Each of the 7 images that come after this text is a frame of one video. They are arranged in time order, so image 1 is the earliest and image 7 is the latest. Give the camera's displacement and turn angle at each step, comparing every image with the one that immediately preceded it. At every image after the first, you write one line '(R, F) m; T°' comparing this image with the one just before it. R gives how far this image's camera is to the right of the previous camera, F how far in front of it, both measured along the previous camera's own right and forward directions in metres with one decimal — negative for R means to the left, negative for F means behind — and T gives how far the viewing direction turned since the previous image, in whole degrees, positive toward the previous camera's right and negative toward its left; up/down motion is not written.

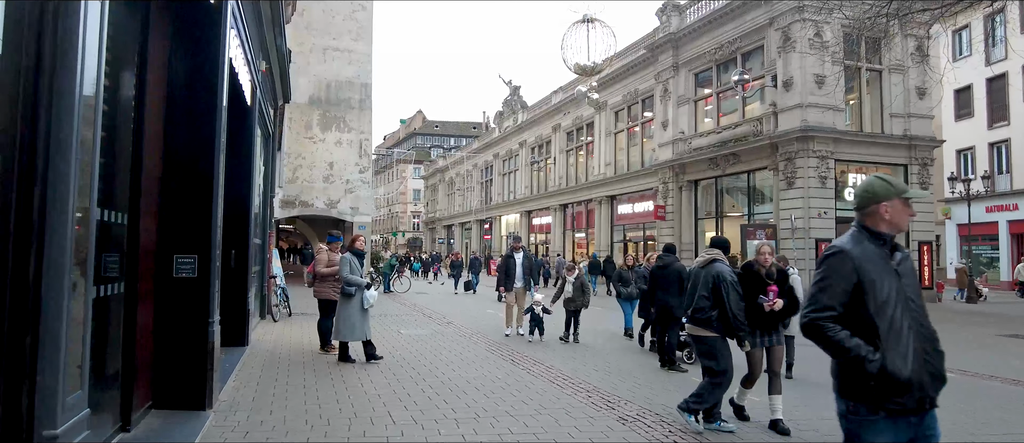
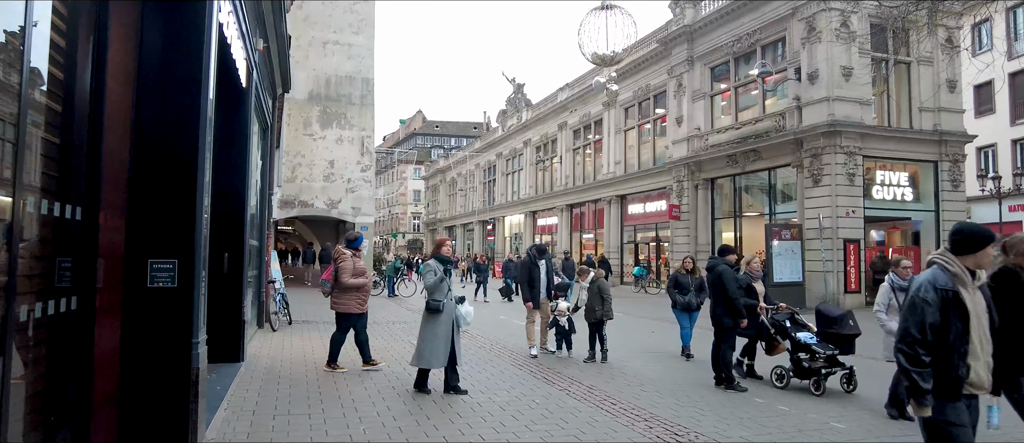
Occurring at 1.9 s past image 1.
(-0.4, +1.1) m; 0°
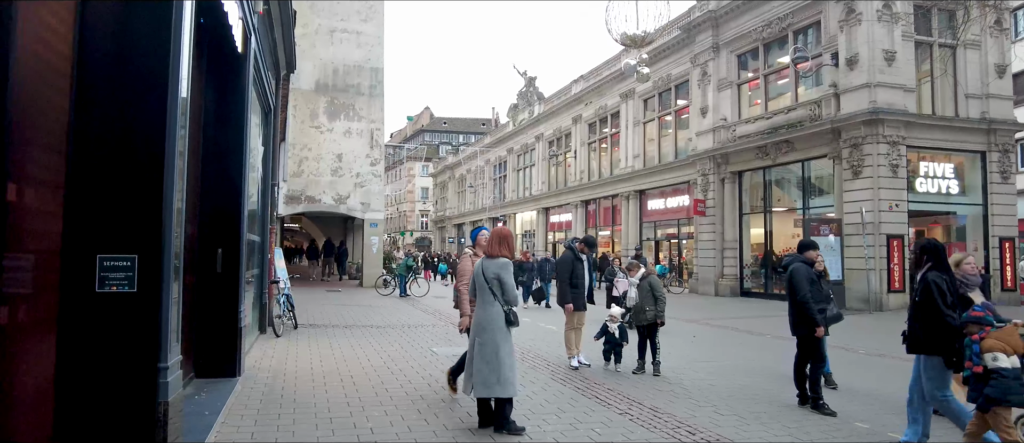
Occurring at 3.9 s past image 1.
(-0.4, +1.2) m; -1°
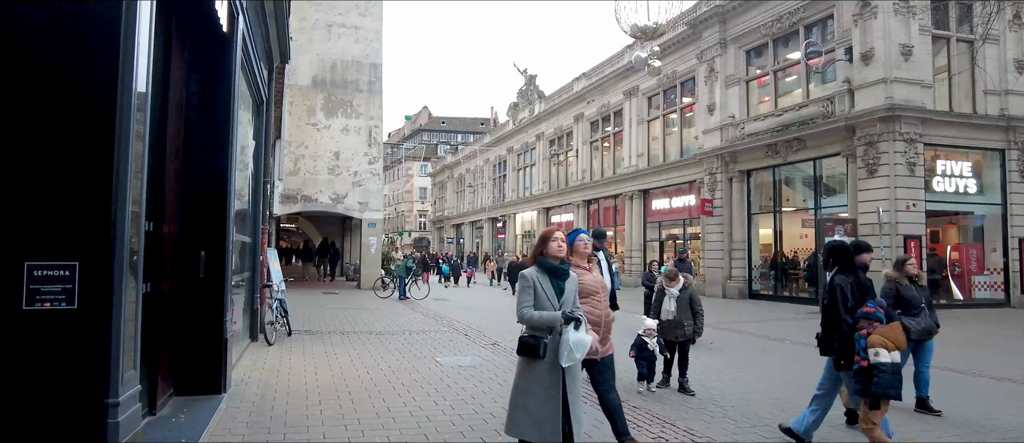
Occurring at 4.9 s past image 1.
(-0.2, +0.7) m; 0°
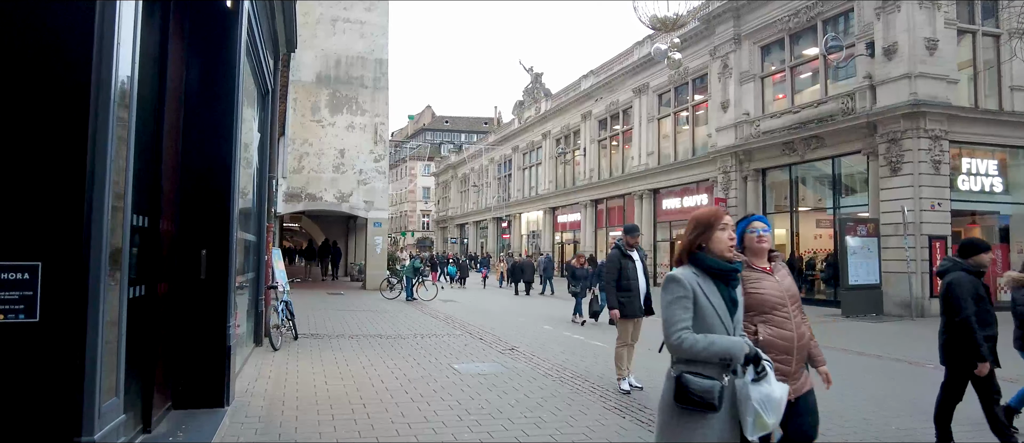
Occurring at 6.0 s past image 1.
(-0.3, +0.6) m; 0°
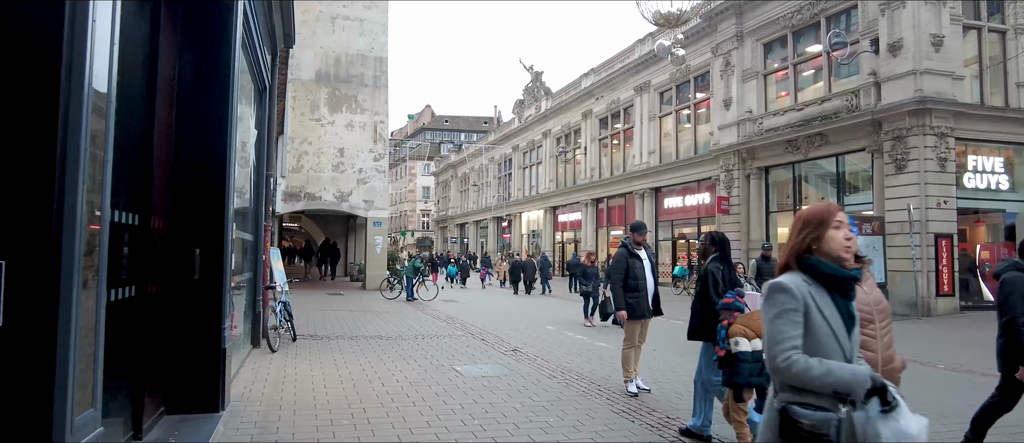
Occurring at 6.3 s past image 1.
(0.0, +0.2) m; 0°
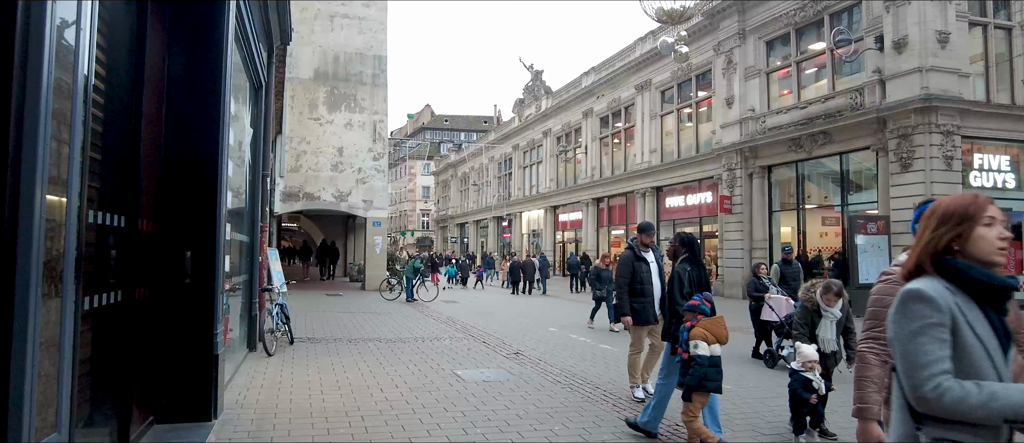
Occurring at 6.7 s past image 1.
(0.0, +0.2) m; 0°
